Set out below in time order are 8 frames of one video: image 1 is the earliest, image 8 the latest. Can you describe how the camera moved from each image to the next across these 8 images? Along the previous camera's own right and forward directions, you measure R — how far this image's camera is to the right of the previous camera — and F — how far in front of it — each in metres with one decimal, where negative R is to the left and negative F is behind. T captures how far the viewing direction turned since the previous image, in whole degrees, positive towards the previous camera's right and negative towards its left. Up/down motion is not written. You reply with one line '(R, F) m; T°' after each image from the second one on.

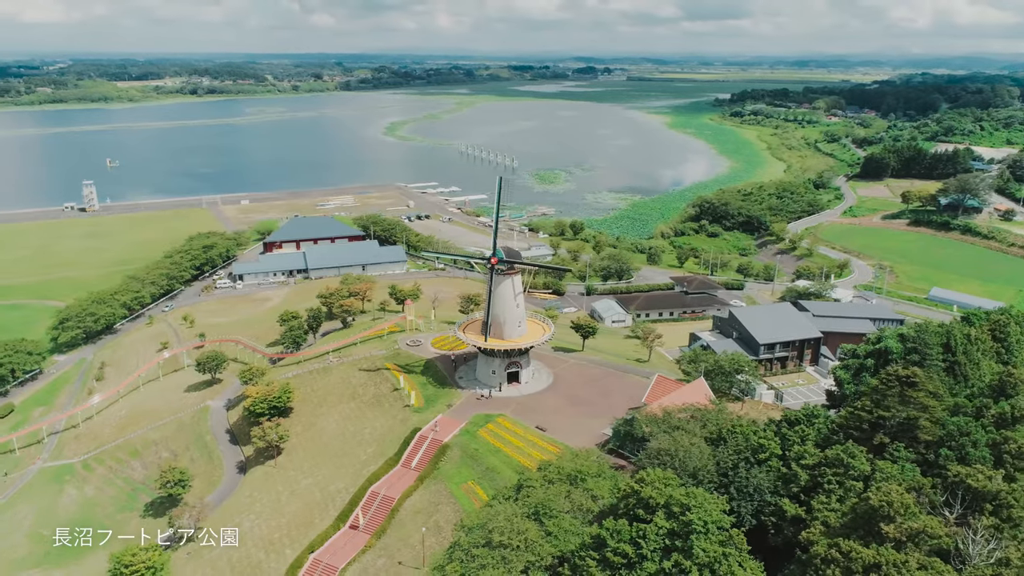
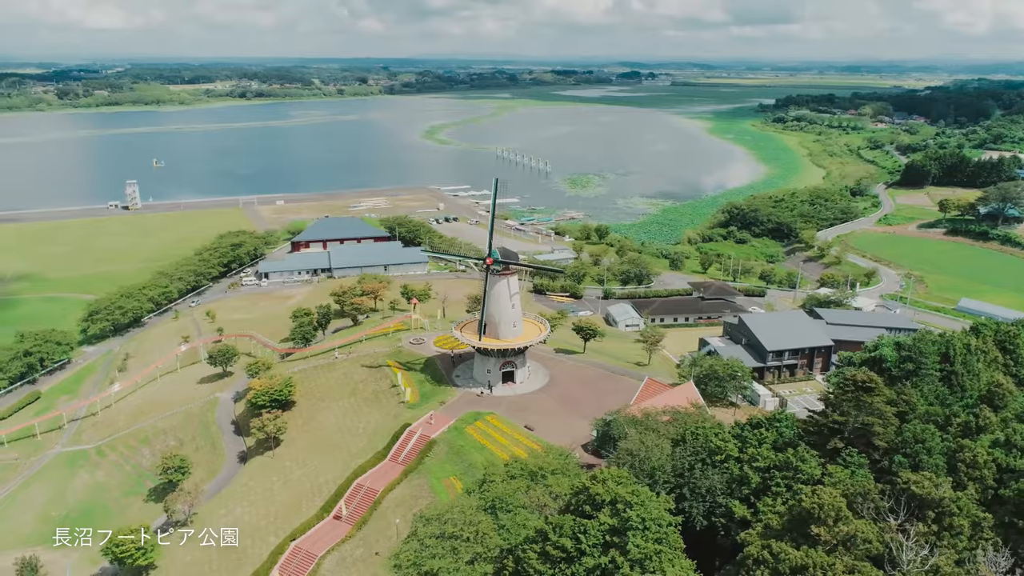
(+1.8, -0.3) m; -3°
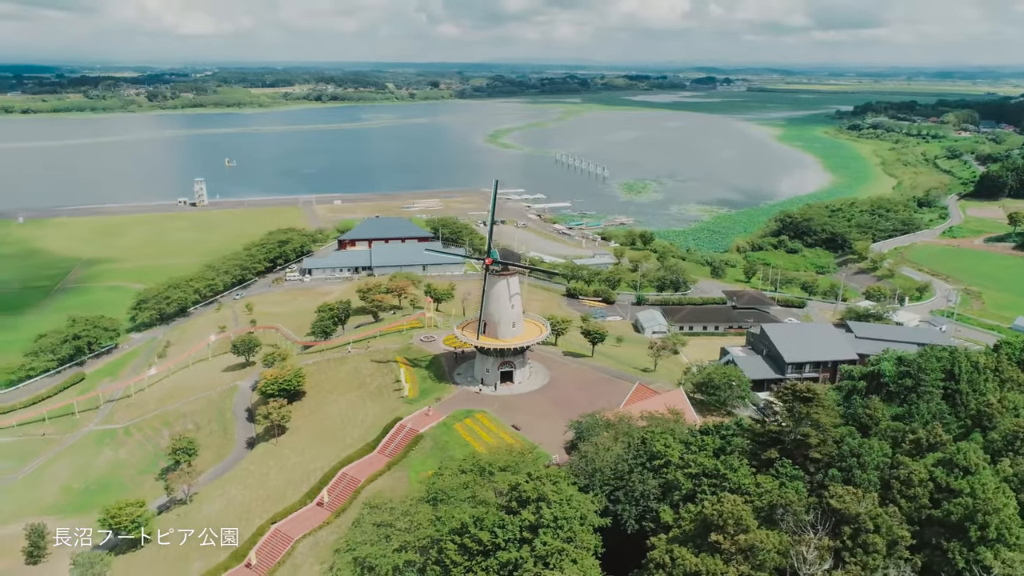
(+2.7, -0.1) m; -5°
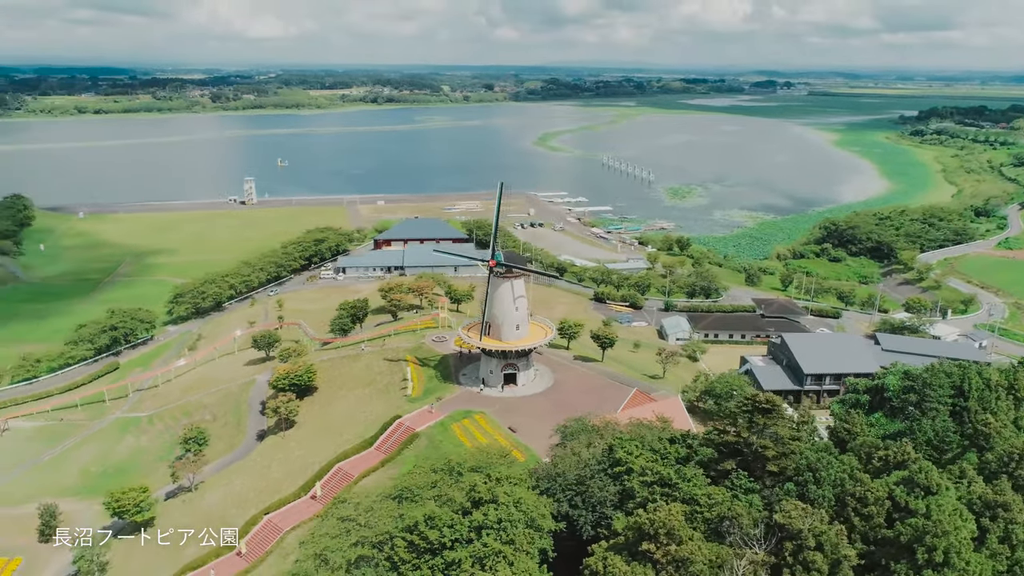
(+1.9, 0.0) m; -4°
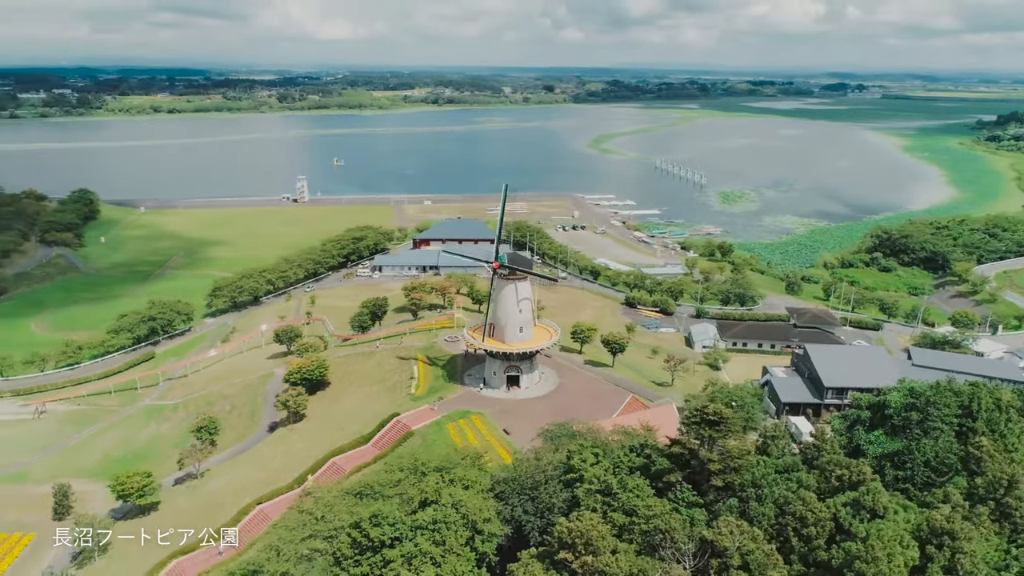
(+2.1, +0.1) m; -5°
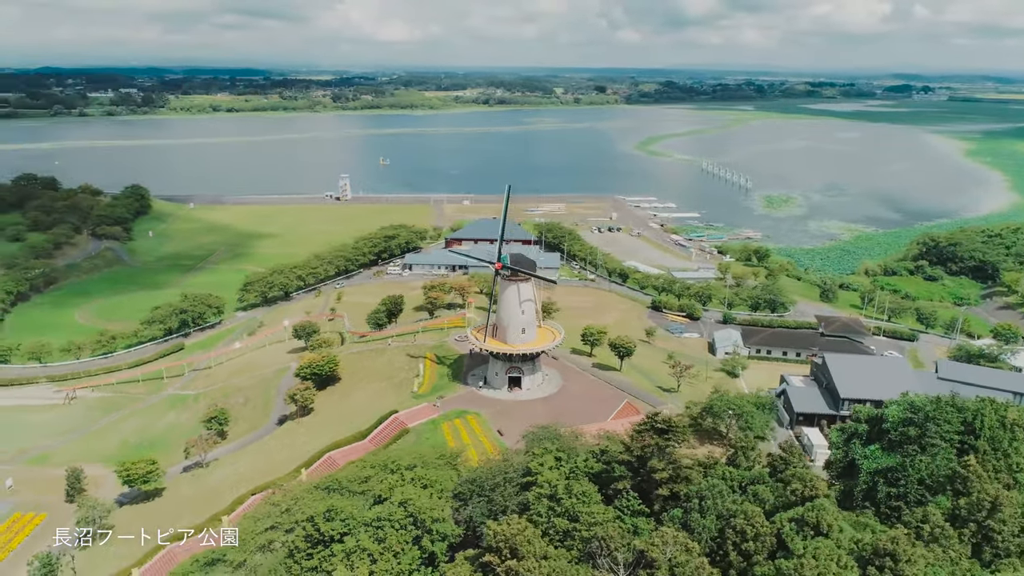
(+1.8, +0.1) m; -4°
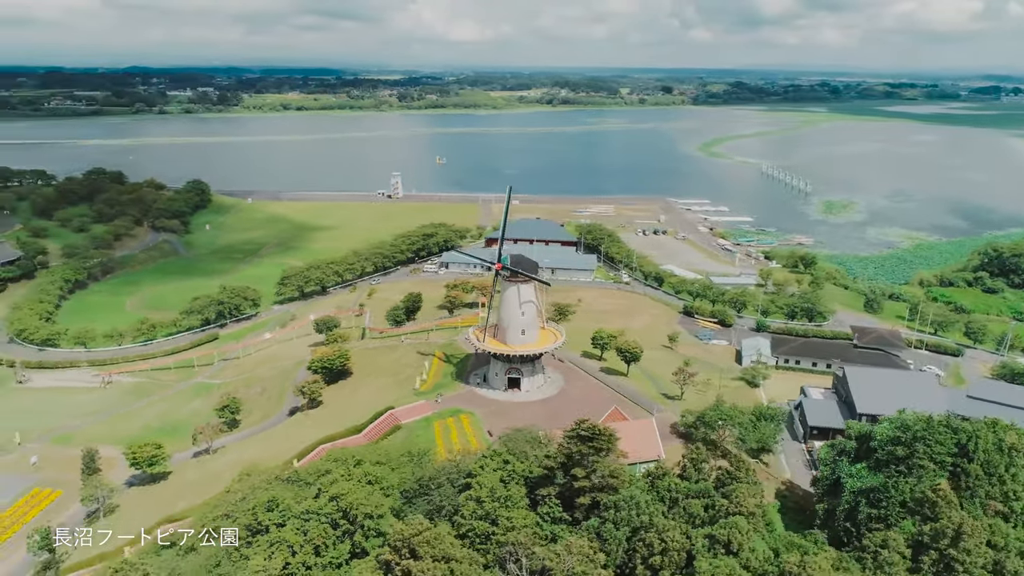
(+2.4, +0.1) m; -5°
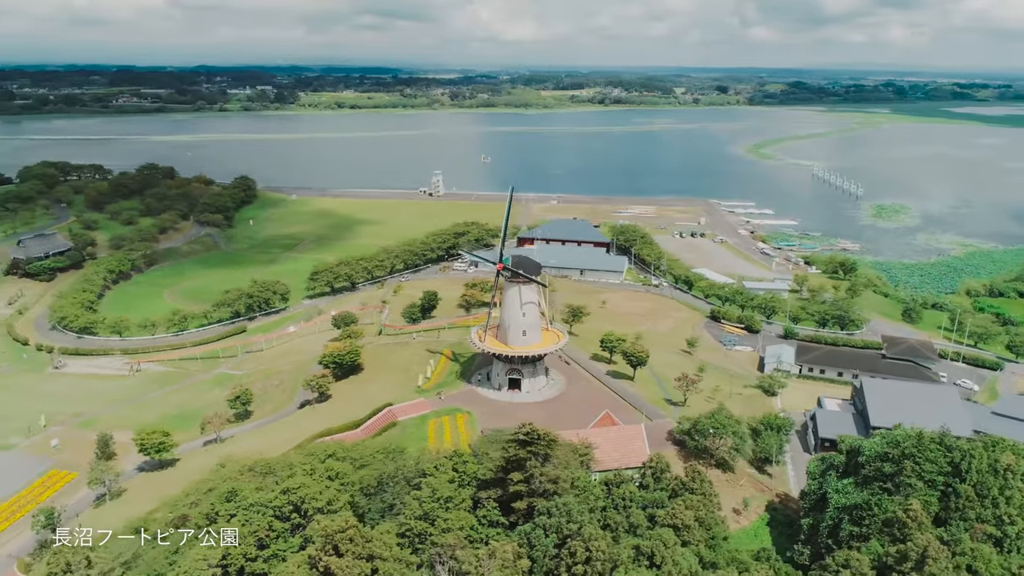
(+1.9, +0.1) m; -4°
